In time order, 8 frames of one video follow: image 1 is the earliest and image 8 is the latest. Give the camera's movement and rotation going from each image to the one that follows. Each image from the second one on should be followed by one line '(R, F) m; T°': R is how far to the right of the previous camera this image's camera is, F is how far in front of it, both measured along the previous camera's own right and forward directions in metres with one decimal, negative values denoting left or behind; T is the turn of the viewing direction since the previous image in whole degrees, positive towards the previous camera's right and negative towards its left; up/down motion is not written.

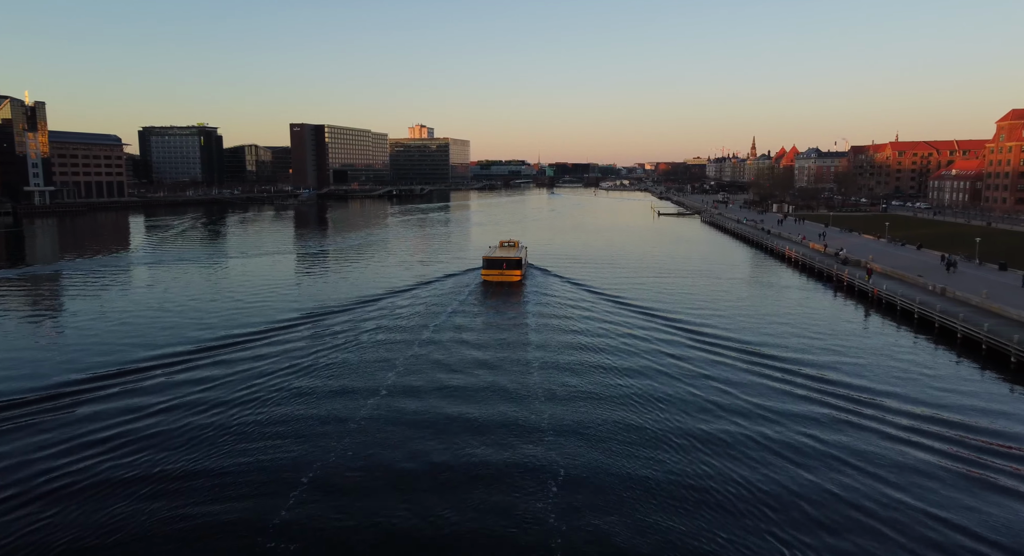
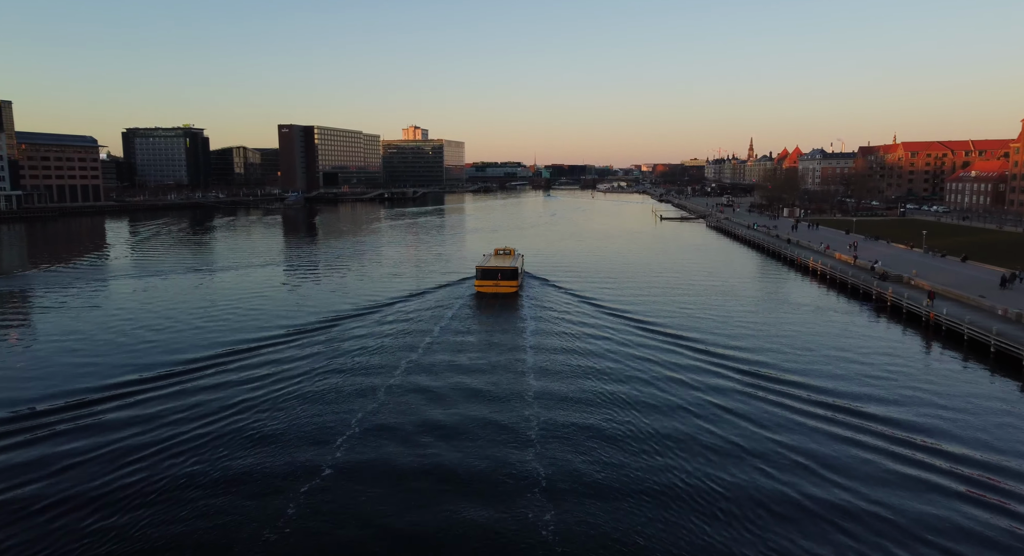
(+0.1, +3.5) m; 0°
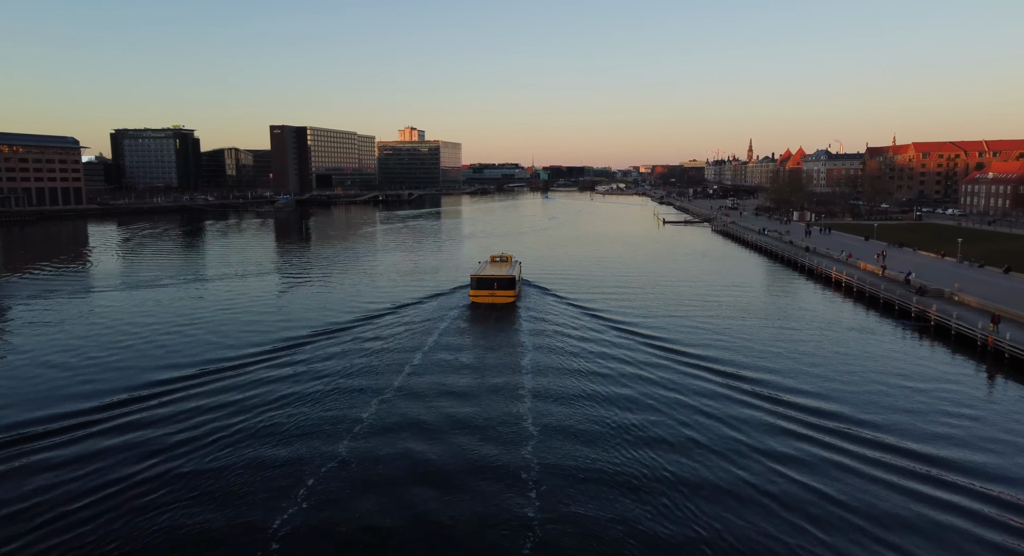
(+0.1, +2.6) m; 0°
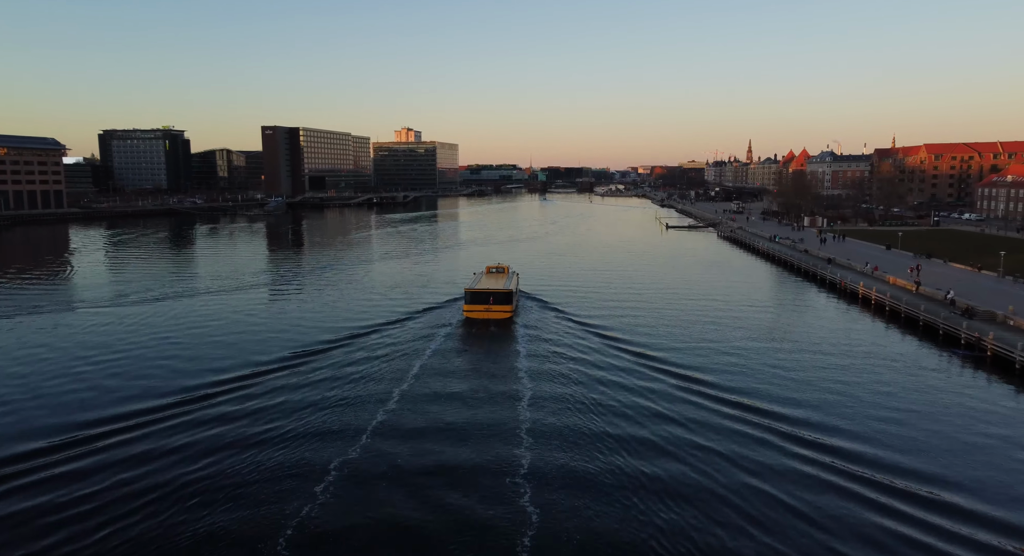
(+0.1, +2.5) m; 0°
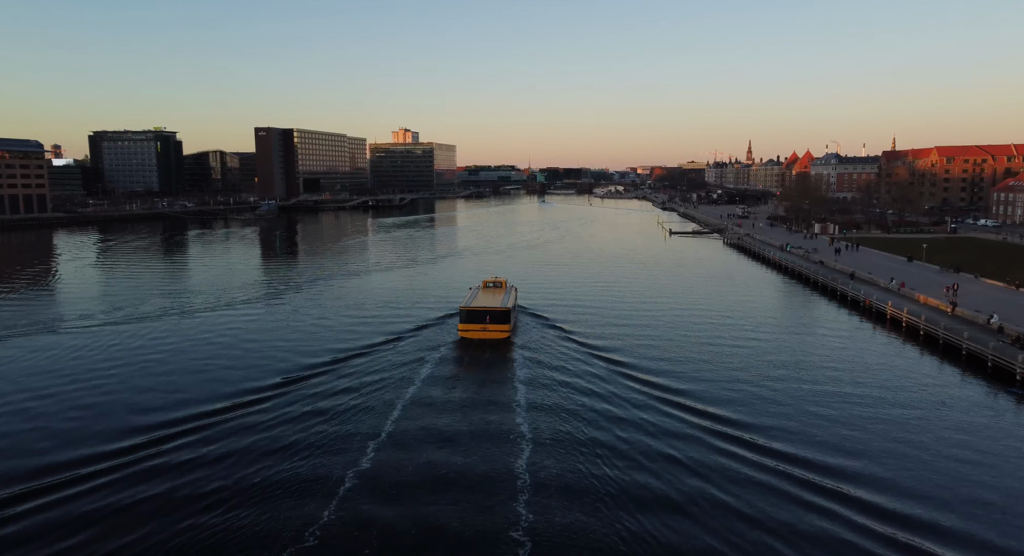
(0.0, +2.1) m; 0°
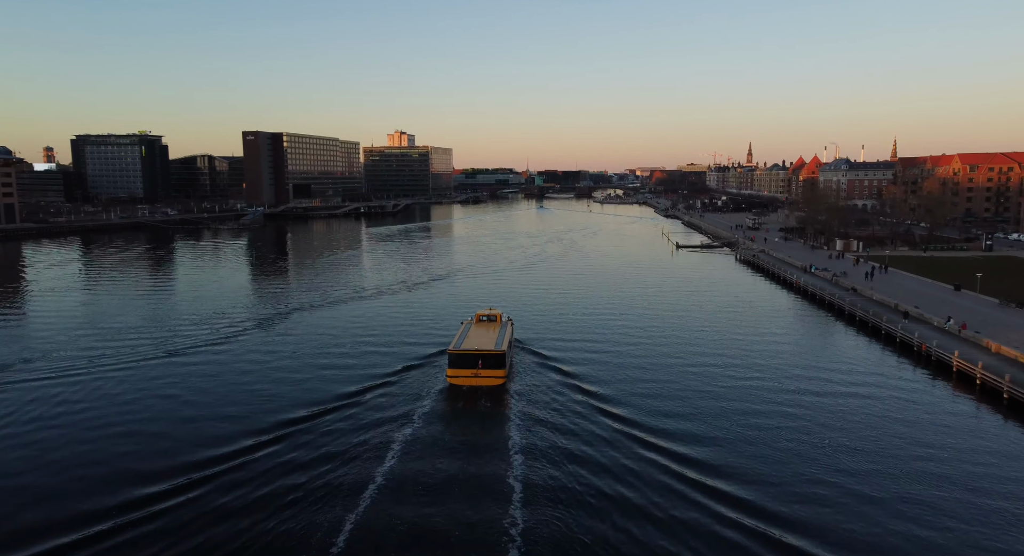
(+0.1, +3.8) m; 0°
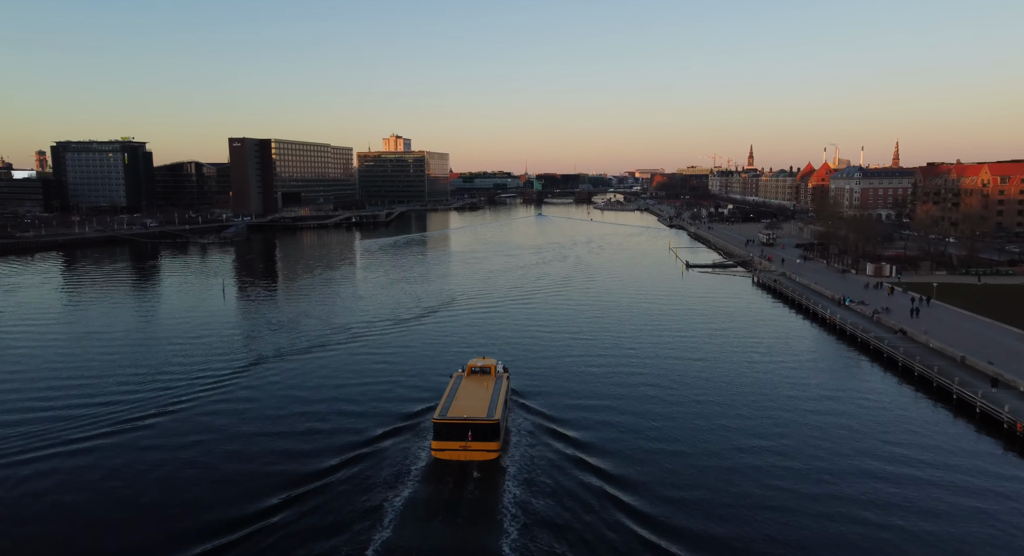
(+0.1, +4.2) m; 0°
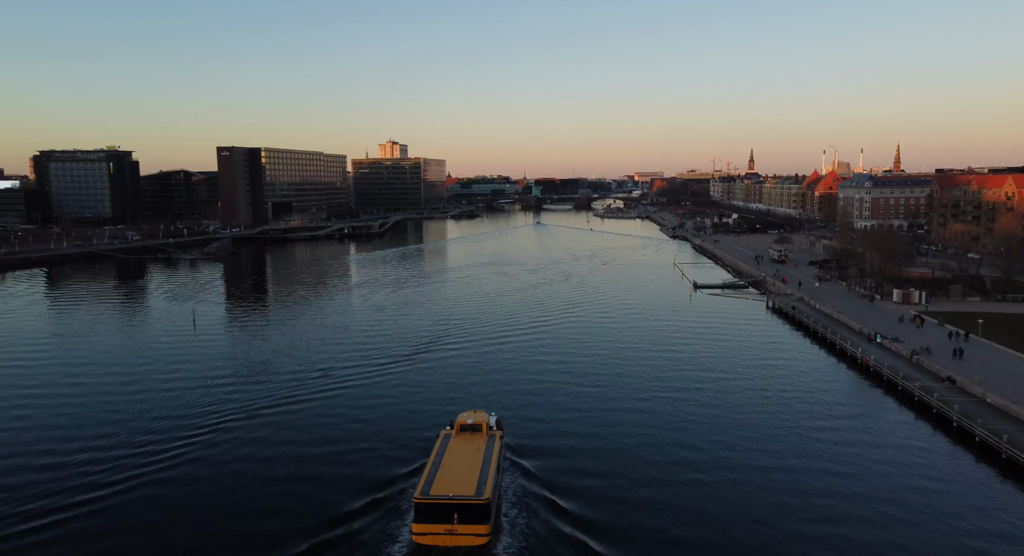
(+0.2, +3.2) m; 0°
